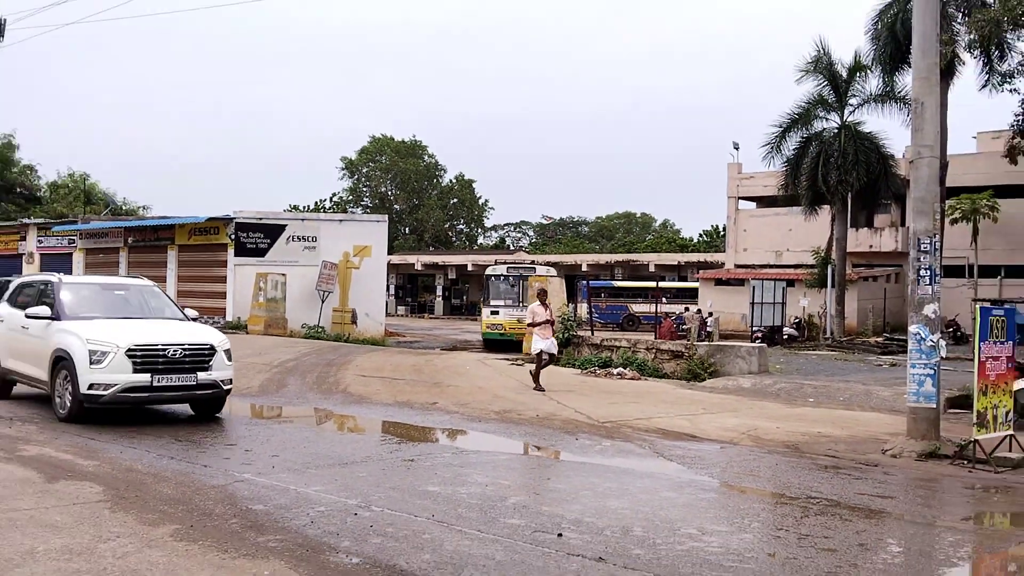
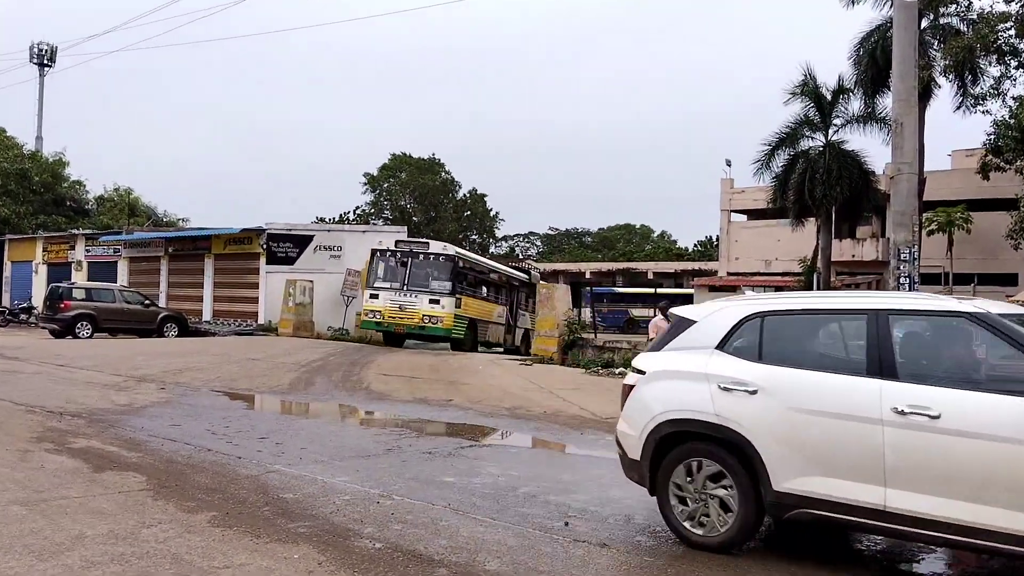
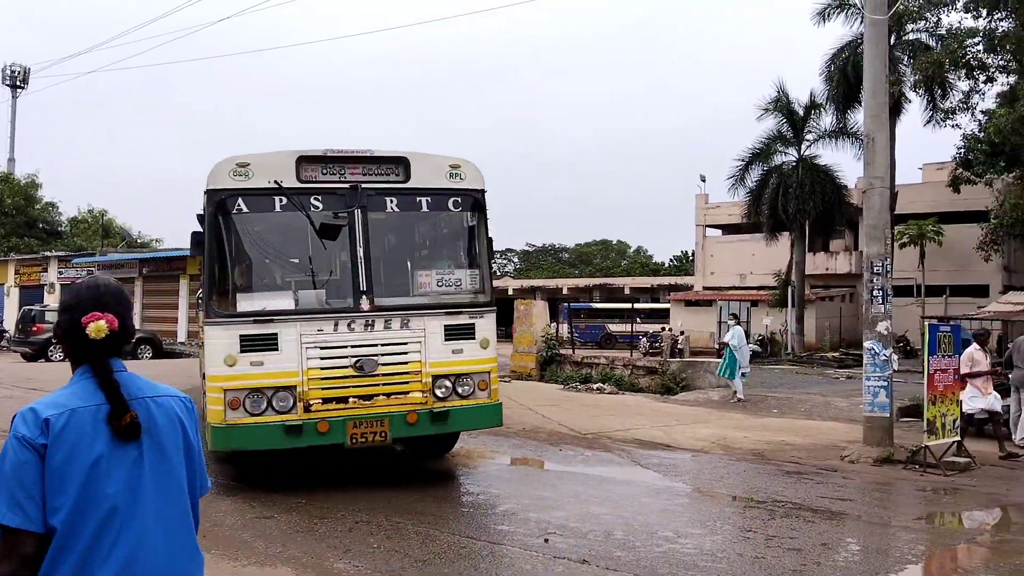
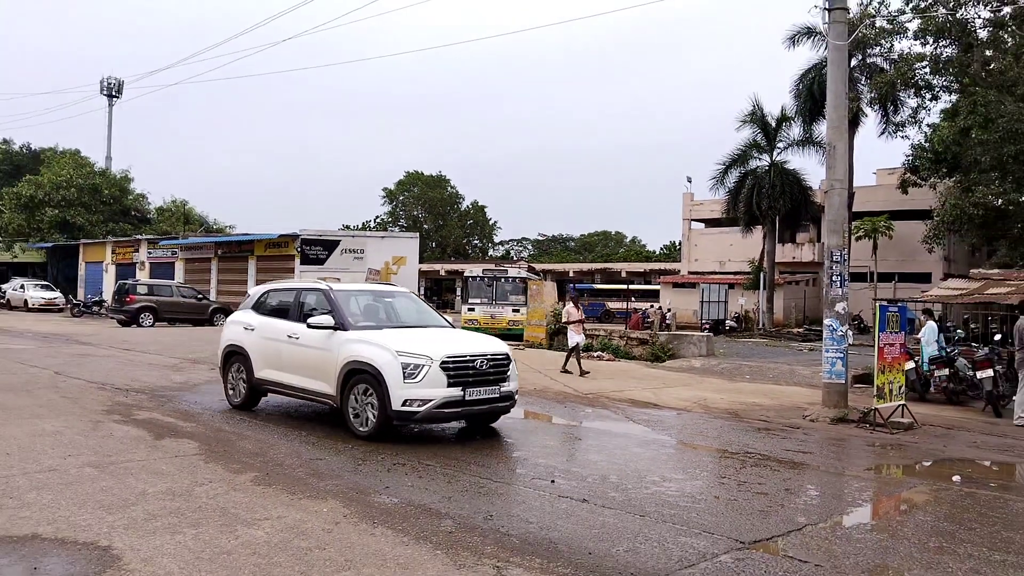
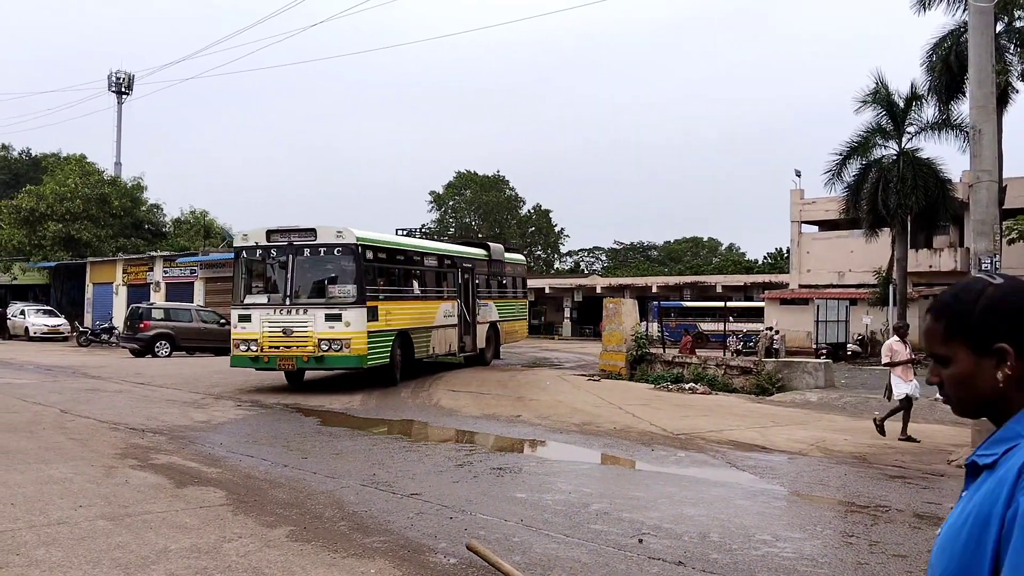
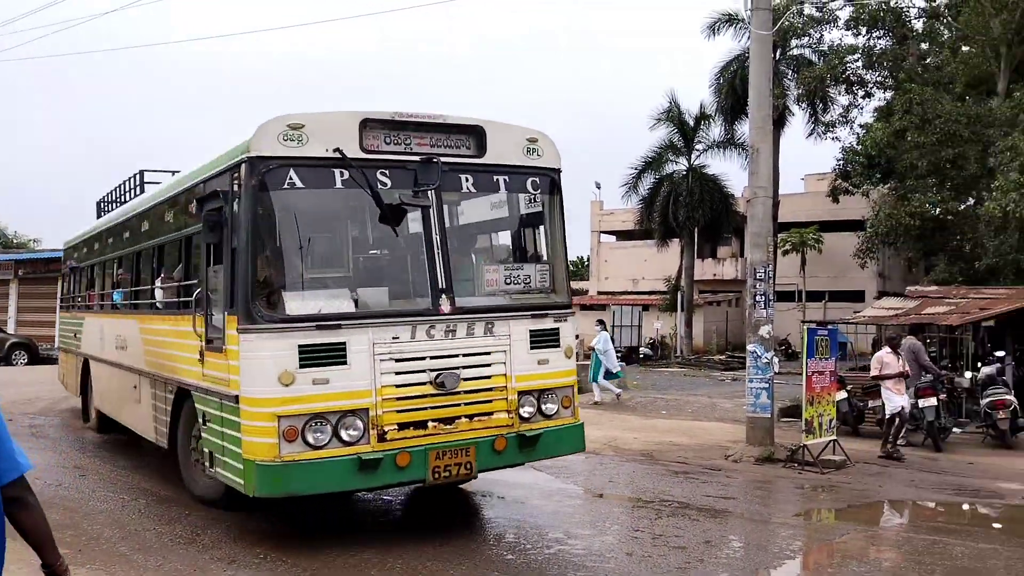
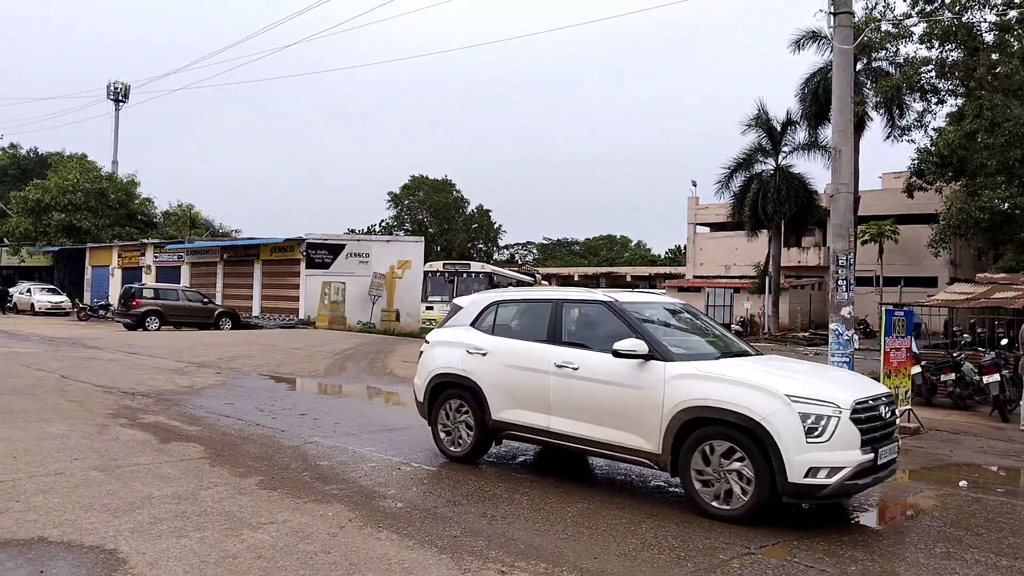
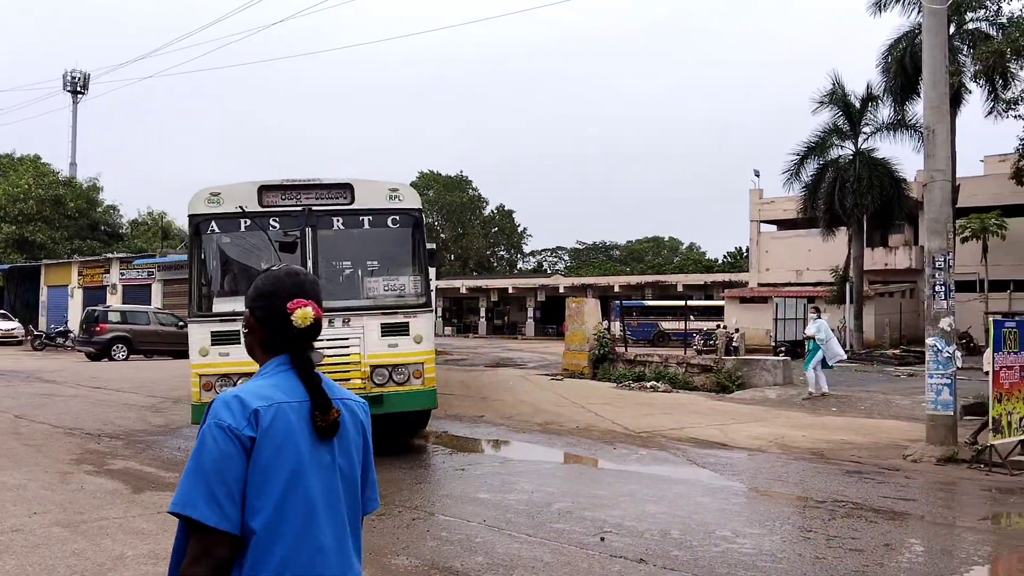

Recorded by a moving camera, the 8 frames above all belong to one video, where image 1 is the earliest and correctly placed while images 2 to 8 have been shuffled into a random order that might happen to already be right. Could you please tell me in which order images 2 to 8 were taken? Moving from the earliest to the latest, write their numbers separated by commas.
4, 7, 2, 5, 8, 3, 6
